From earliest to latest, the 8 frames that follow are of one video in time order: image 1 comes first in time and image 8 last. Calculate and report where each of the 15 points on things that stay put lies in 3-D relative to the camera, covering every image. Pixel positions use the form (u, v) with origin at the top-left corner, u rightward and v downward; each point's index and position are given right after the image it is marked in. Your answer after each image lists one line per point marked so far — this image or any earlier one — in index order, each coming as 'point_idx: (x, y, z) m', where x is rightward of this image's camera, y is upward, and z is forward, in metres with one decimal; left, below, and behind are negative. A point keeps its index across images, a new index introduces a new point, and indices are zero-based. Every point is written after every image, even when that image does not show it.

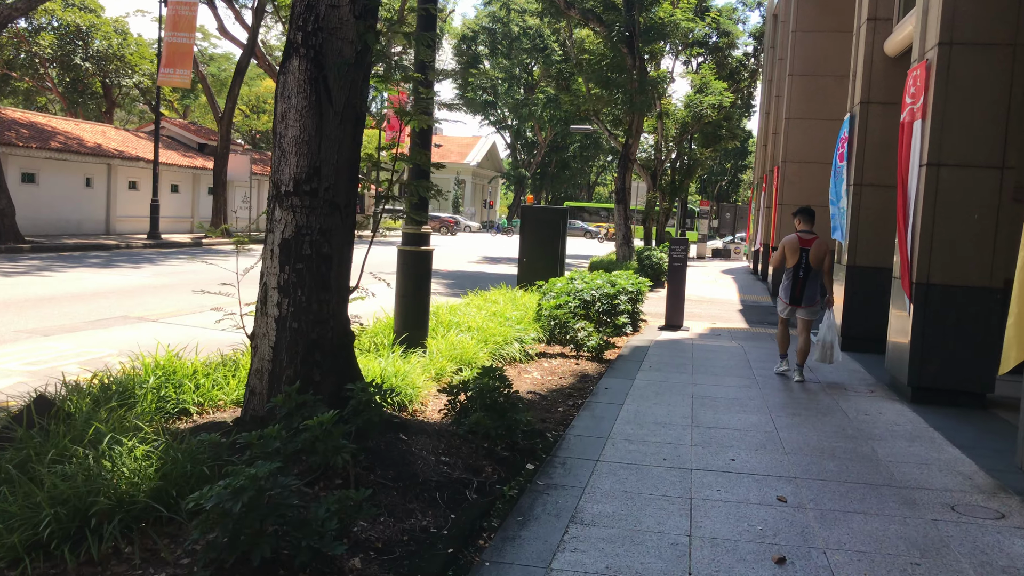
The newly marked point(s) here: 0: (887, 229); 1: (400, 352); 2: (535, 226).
0: (+4.6, +0.7, +11.1) m
1: (-0.9, -0.6, +7.4) m
2: (+0.4, +1.0, +14.7) m
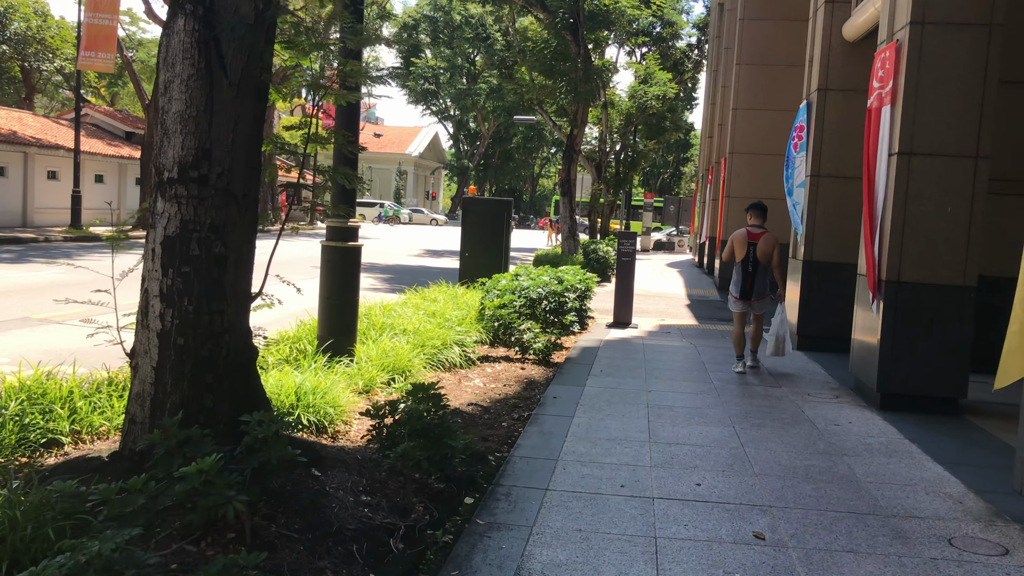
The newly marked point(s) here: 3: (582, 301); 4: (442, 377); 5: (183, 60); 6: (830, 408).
0: (+3.9, +0.8, +10.7) m
1: (-1.4, -0.6, +6.6) m
2: (-0.5, +1.0, +14.0) m
3: (+0.9, -0.2, +12.7) m
4: (-0.6, -0.8, +7.9) m
5: (-1.3, +0.9, +3.7) m
6: (+2.5, -0.9, +7.2) m
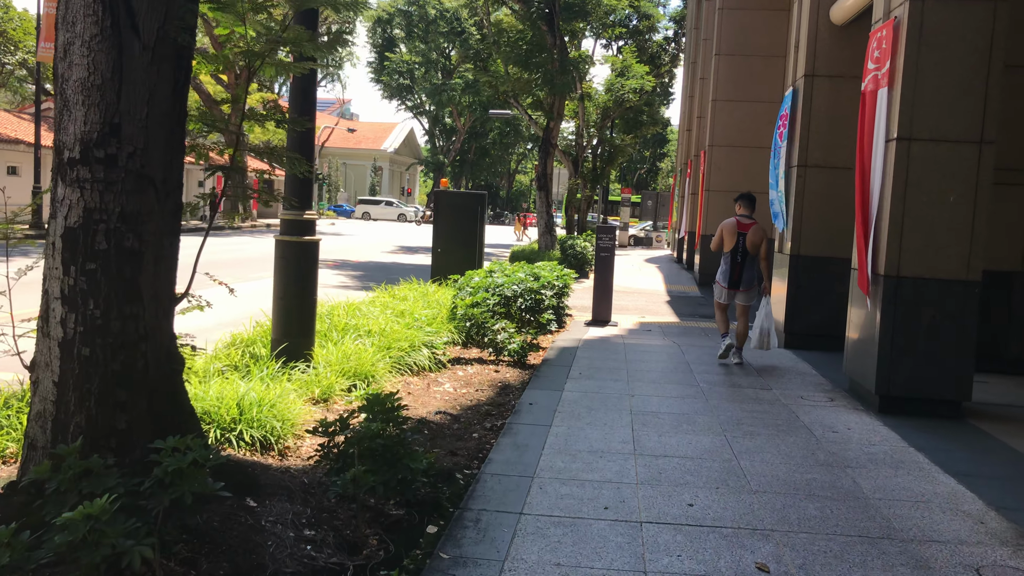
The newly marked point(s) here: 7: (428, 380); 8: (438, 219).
0: (+3.6, +0.8, +10.2) m
1: (-1.6, -0.6, +6.1) m
2: (-0.9, +1.1, +13.4) m
3: (+0.6, -0.1, +12.2) m
4: (-0.8, -0.8, +7.3) m
5: (-1.5, +0.9, +3.1) m
6: (+2.3, -0.9, +6.7) m
7: (-0.7, -0.8, +7.5) m
8: (-1.1, +1.0, +13.4) m
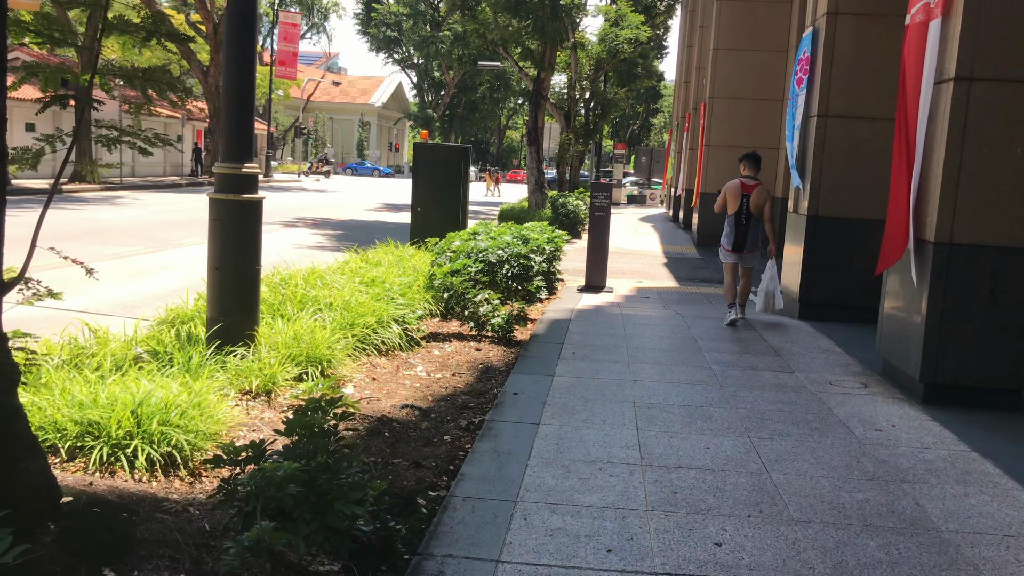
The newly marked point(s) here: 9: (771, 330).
0: (+3.4, +1.2, +9.1) m
1: (-1.7, -0.4, +5.0) m
2: (-1.1, +1.6, +12.3) m
3: (+0.4, +0.3, +11.1) m
4: (-0.9, -0.5, +6.3) m
5: (-1.5, +1.0, +2.0) m
6: (+2.2, -0.7, +5.7) m
7: (-0.8, -0.5, +6.5) m
8: (-1.3, +1.5, +12.3) m
9: (+2.4, -0.4, +8.5) m
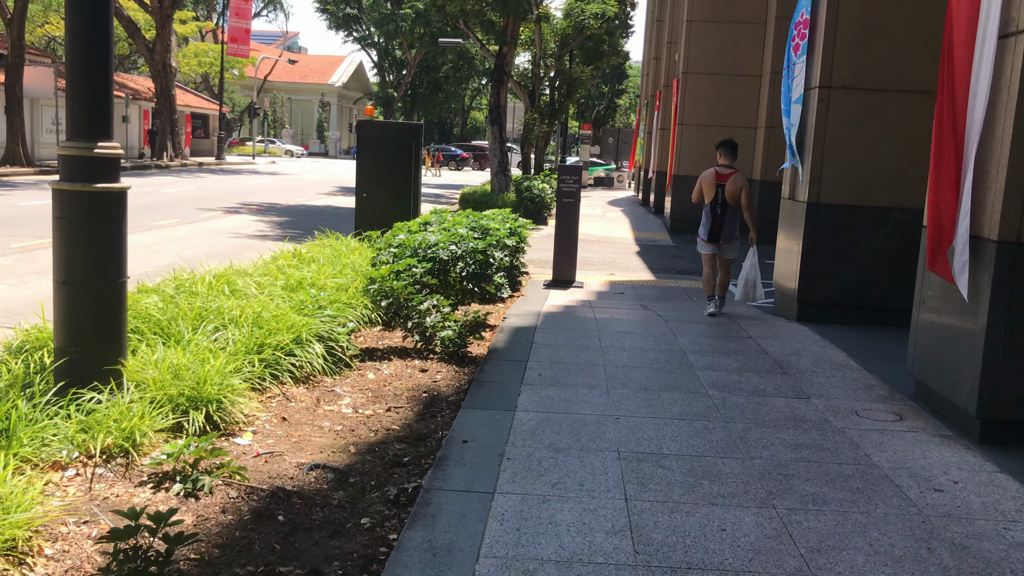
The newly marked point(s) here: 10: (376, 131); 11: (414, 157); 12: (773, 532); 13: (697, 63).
0: (+3.0, +1.2, +7.9) m
1: (-1.9, -0.5, +3.7) m
2: (-1.6, +1.6, +10.9) m
3: (-0.1, +0.4, +9.8) m
4: (-1.2, -0.6, +4.9) m
5: (-1.7, +0.8, +0.6) m
6: (+1.9, -0.8, +4.5) m
7: (-1.1, -0.6, +5.1) m
8: (-1.8, +1.6, +10.9) m
9: (+2.1, -0.4, +7.3) m
10: (-1.6, +1.9, +10.8) m
11: (-1.2, +1.6, +10.9) m
12: (+1.0, -0.9, +3.4) m
13: (+3.7, +4.4, +18.0) m
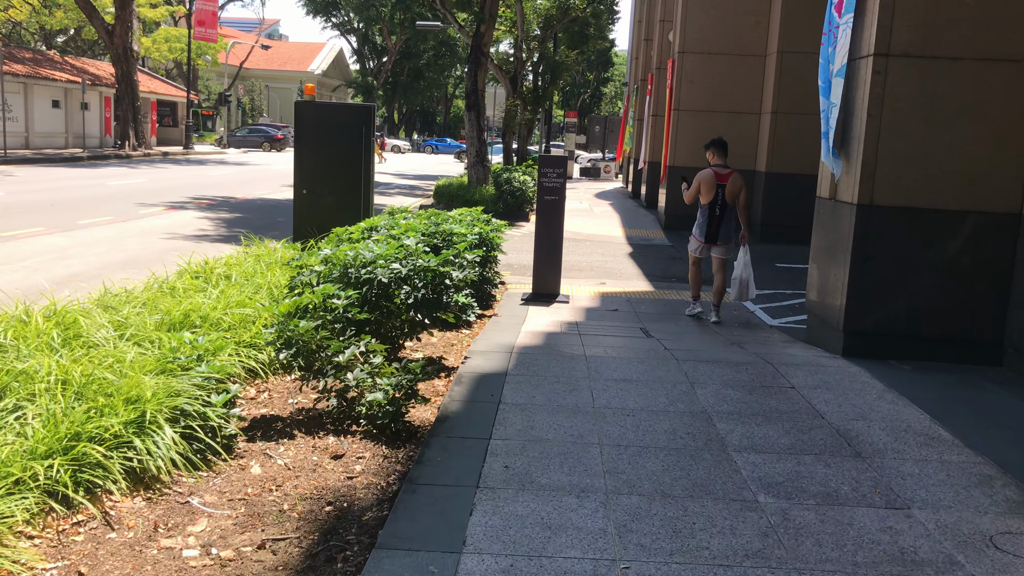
0: (+2.8, +1.0, +6.1) m
1: (-2.1, -0.7, +1.8) m
2: (-1.9, +1.5, +9.0) m
3: (-0.3, +0.2, +8.0) m
4: (-1.4, -0.8, +3.1) m
5: (-1.8, +0.5, -1.2) m
6: (+1.8, -1.0, +2.7) m
7: (-1.3, -0.8, +3.3) m
8: (-2.1, +1.4, +9.0) m
9: (+1.8, -0.6, +5.5) m
10: (-1.9, +1.7, +8.9) m
11: (-1.5, +1.4, +9.0) m
12: (+0.8, -1.1, +1.6) m
13: (+3.2, +4.4, +16.2) m
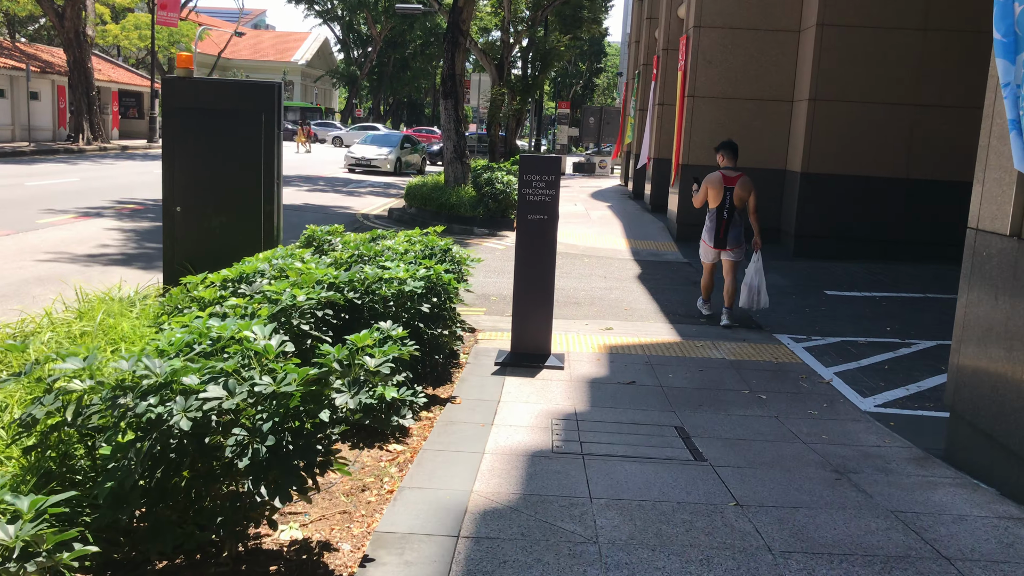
0: (+2.6, +0.6, +3.3) m
1: (-2.2, -1.2, -1.0) m
2: (-2.1, +1.1, +6.1) m
3: (-0.5, -0.2, +5.1) m
4: (-1.6, -1.3, +0.3) m
5: (-1.9, 0.0, -4.1) m
6: (+1.6, -1.5, -0.1) m
7: (-1.4, -1.3, +0.5) m
8: (-2.3, +1.0, +6.2) m
9: (+1.6, -1.0, +2.7) m
10: (-2.1, +1.3, +6.1) m
11: (-1.7, +1.0, +6.2) m
12: (+0.7, -1.6, -1.2) m
13: (+3.0, +4.0, +13.4) m
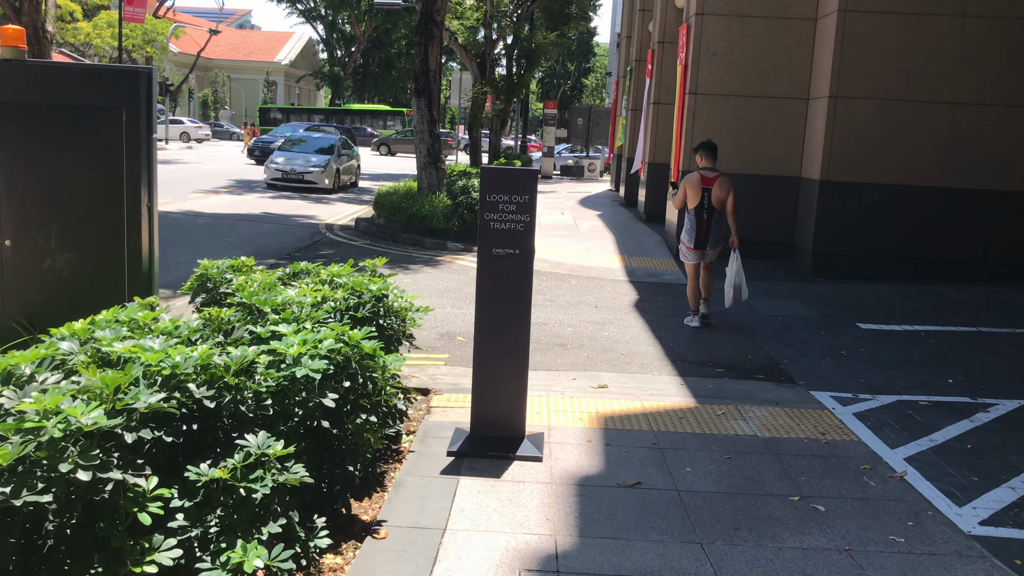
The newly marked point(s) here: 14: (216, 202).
0: (+2.4, +0.3, +1.6) m
1: (-2.3, -1.5, -2.8) m
2: (-2.3, +0.7, +4.4) m
3: (-0.7, -0.6, +3.4) m
4: (-1.7, -1.6, -1.5) m
5: (-2.0, -0.3, -5.8) m
6: (+1.5, -1.8, -1.8) m
7: (-1.6, -1.6, -1.3) m
8: (-2.5, +0.6, +4.4) m
9: (+1.5, -1.3, +1.0) m
10: (-2.3, +1.0, +4.3) m
11: (-1.9, +0.7, +4.4) m
12: (+0.5, -1.9, -2.9) m
13: (+2.7, +3.7, +11.7) m
14: (-5.9, +1.7, +18.1) m
